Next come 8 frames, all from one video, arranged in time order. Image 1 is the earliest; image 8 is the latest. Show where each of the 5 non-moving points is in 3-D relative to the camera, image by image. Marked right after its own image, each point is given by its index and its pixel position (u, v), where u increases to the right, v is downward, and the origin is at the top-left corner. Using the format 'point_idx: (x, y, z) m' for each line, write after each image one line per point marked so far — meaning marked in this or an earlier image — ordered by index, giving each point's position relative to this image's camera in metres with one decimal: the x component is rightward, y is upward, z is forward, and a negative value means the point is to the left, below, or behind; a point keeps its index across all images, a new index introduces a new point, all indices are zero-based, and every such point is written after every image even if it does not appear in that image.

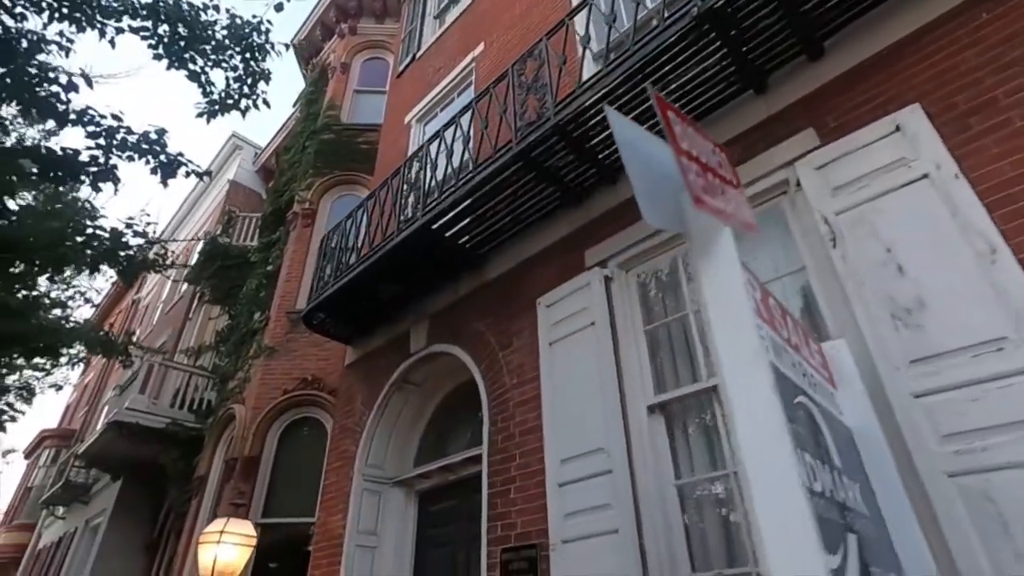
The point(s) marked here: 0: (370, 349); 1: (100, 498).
0: (-1.6, -0.7, +6.2) m
1: (-9.7, -4.9, +12.9) m
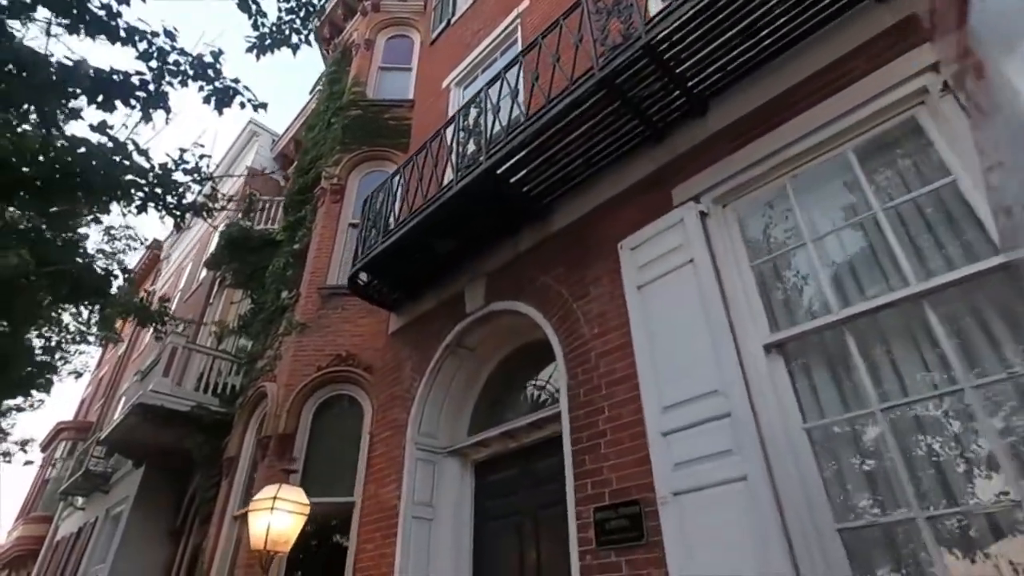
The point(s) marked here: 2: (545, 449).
0: (-1.0, -0.3, +5.8) m
1: (-9.0, -4.5, +12.6) m
2: (+0.3, -1.4, +4.8) m
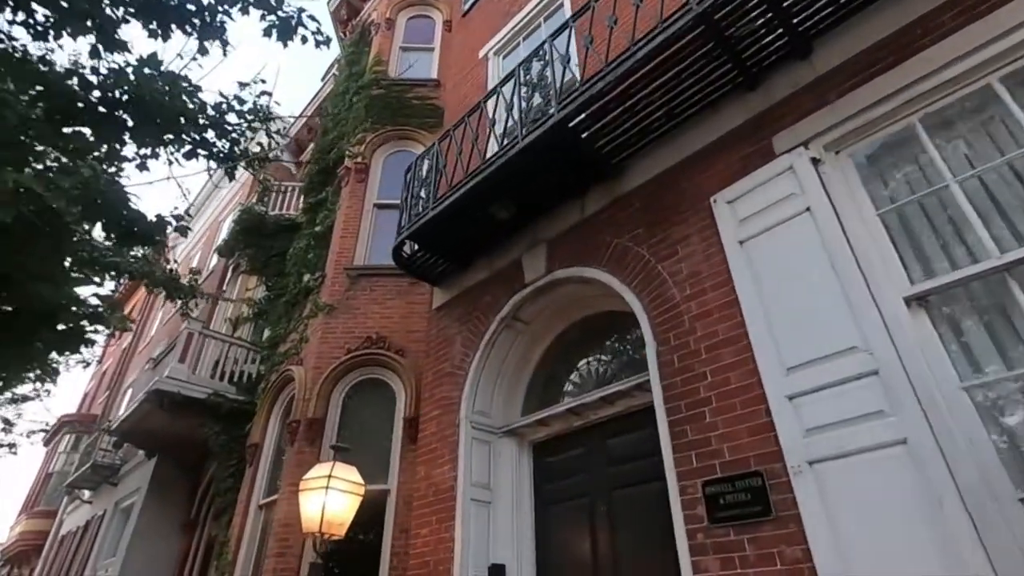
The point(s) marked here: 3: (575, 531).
0: (-0.4, 0.0, +5.5) m
1: (-8.5, -4.2, +12.2) m
2: (+0.8, -1.1, +4.4) m
3: (+0.5, -1.9, +4.3) m
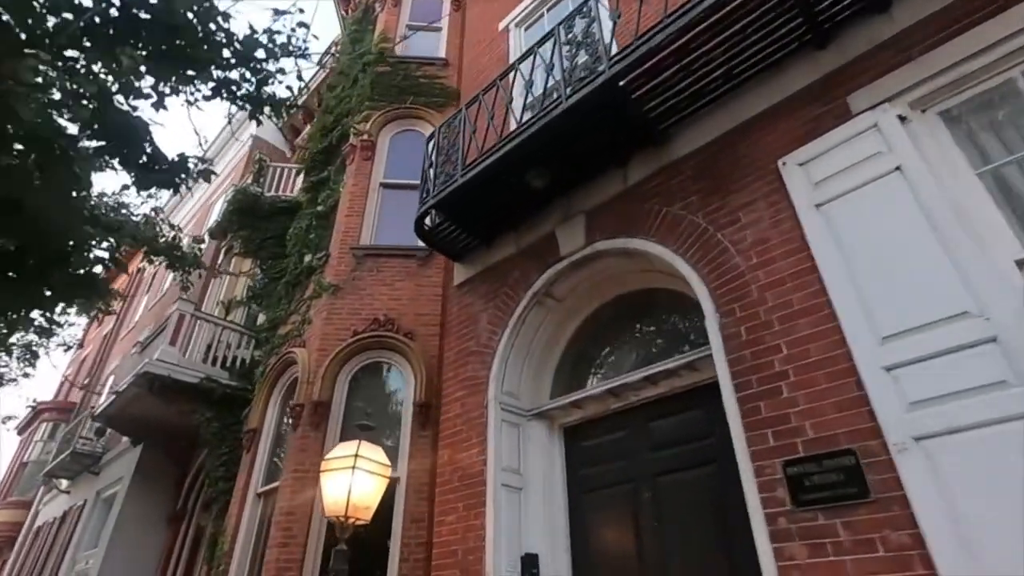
0: (-0.2, +0.3, +5.2) m
1: (-8.5, -3.8, +11.7) m
2: (+1.1, -0.9, +4.2) m
3: (+0.7, -1.7, +4.1) m
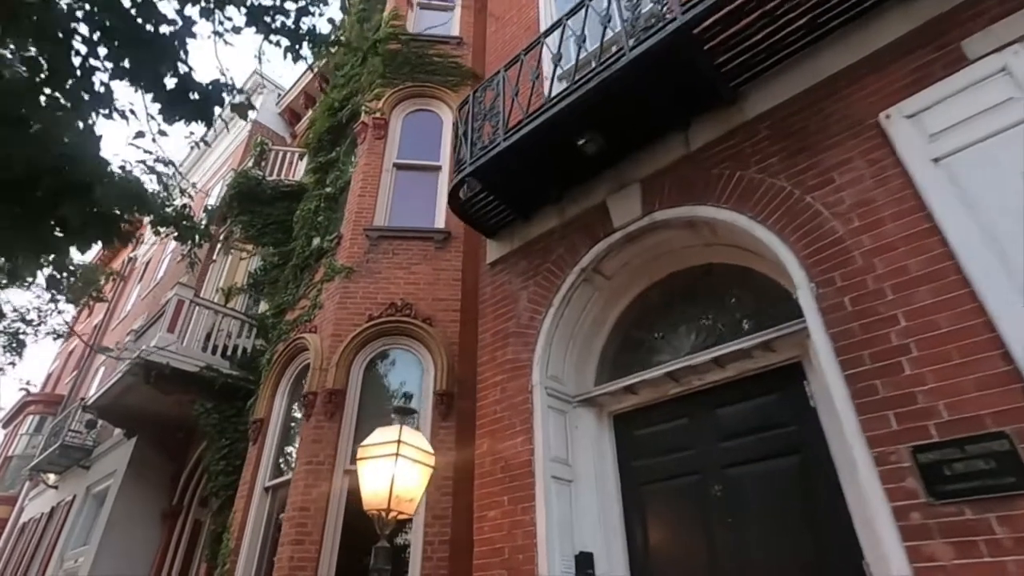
0: (+0.2, +0.5, +4.8) m
1: (-8.3, -3.5, +11.2) m
2: (+1.5, -0.7, +3.8) m
3: (+1.1, -1.5, +3.7) m
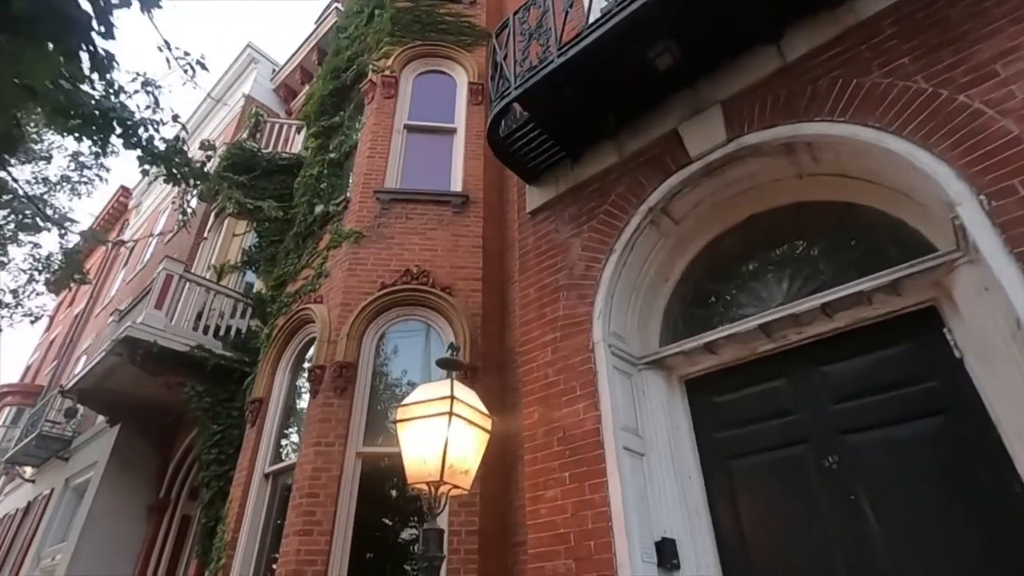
0: (+0.5, +0.8, +4.1) m
1: (-8.0, -3.1, +10.4) m
2: (+1.8, -0.4, +3.2) m
3: (+1.5, -1.1, +3.1) m
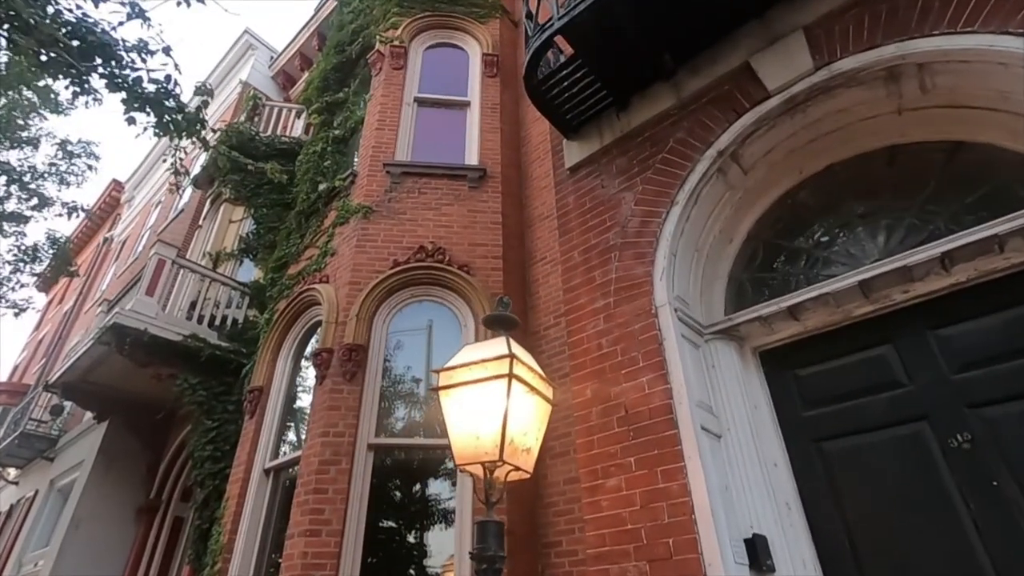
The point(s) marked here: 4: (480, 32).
0: (+0.8, +1.1, +3.6) m
1: (-7.8, -2.9, +9.8) m
2: (+2.1, -0.1, +2.7) m
3: (+1.7, -0.9, +2.5) m
4: (-0.4, +3.7, +7.9) m
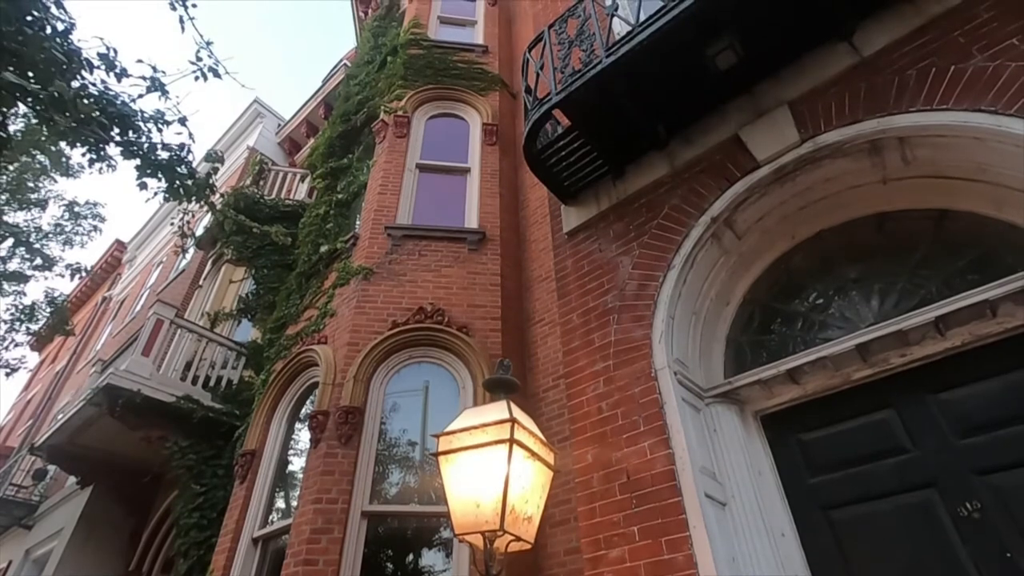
0: (+0.8, +0.7, +3.8) m
1: (-7.9, -3.9, +9.4) m
2: (+2.1, -0.4, +2.7) m
3: (+1.7, -1.2, +2.5) m
4: (-0.5, +2.8, +8.3) m
